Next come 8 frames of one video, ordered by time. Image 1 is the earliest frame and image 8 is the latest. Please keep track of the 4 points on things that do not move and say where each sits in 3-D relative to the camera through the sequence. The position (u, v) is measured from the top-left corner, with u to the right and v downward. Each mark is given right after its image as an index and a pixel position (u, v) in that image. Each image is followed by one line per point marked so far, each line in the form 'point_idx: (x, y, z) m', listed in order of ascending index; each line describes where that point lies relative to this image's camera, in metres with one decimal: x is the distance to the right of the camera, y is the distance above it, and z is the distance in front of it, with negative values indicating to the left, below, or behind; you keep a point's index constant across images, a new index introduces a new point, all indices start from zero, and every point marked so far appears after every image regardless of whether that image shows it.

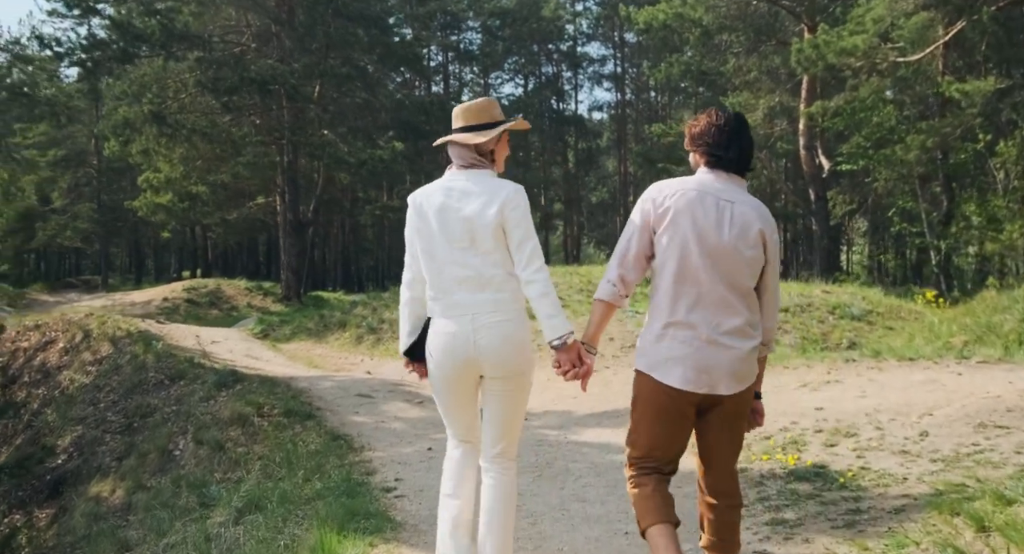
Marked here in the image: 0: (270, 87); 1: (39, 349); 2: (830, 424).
0: (-5.4, +4.3, +19.4) m
1: (-5.5, -0.9, +10.2) m
2: (+2.4, -1.1, +6.6) m
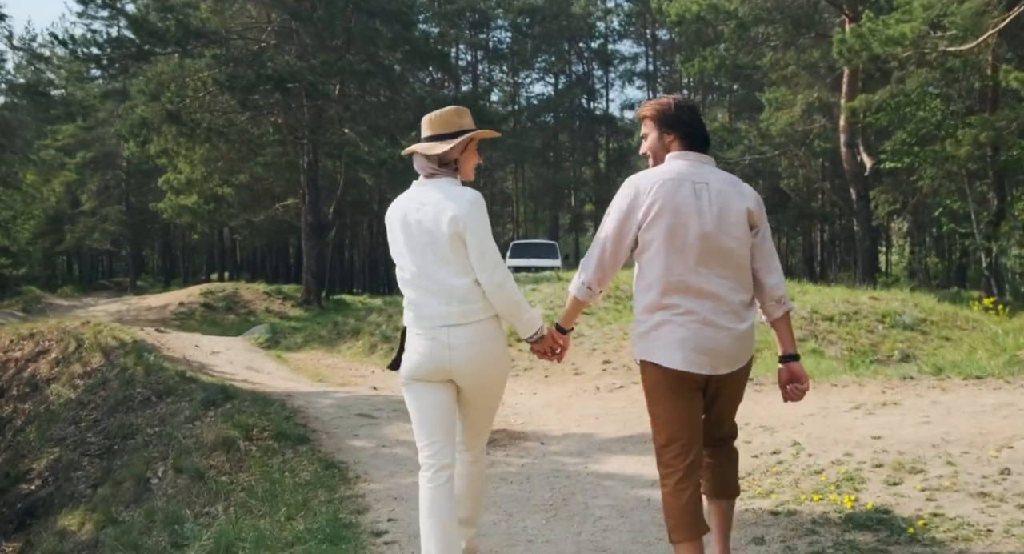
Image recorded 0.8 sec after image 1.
0: (-4.9, +4.2, +18.8) m
1: (-5.3, -0.9, +9.6) m
2: (+2.5, -1.2, +5.8) m
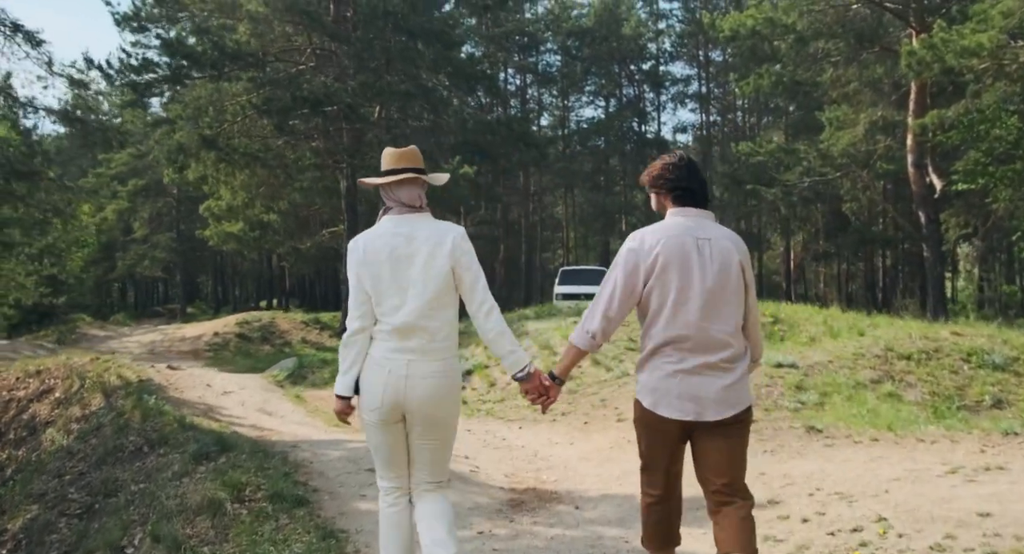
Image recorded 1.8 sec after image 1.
0: (-4.0, +3.6, +18.2) m
1: (-4.9, -1.3, +8.9) m
2: (+2.6, -1.4, +4.6) m
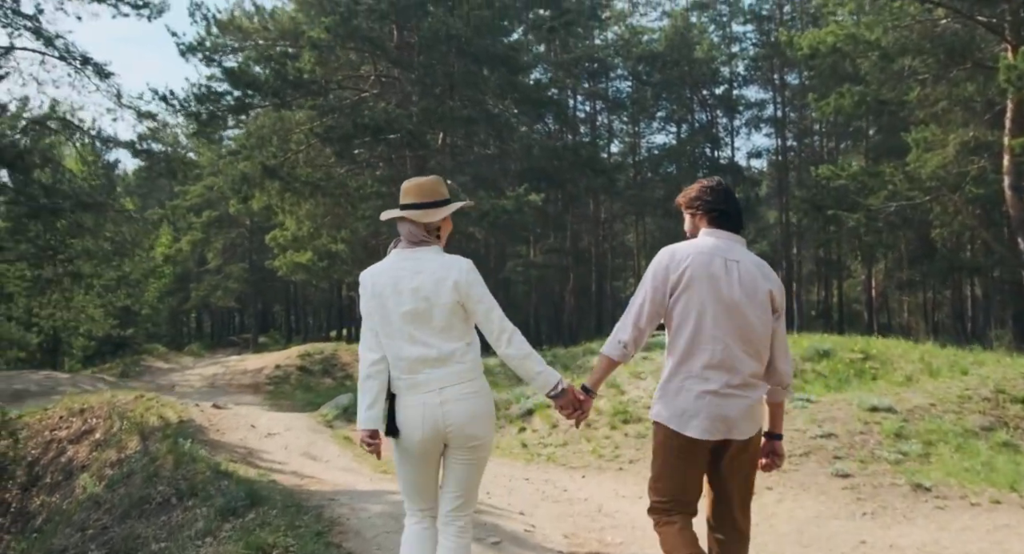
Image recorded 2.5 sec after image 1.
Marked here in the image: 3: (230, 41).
0: (-2.6, +3.0, +17.9) m
1: (-4.3, -1.6, +8.5) m
2: (+2.9, -1.6, +3.6) m
3: (-6.1, +5.2, +19.0) m
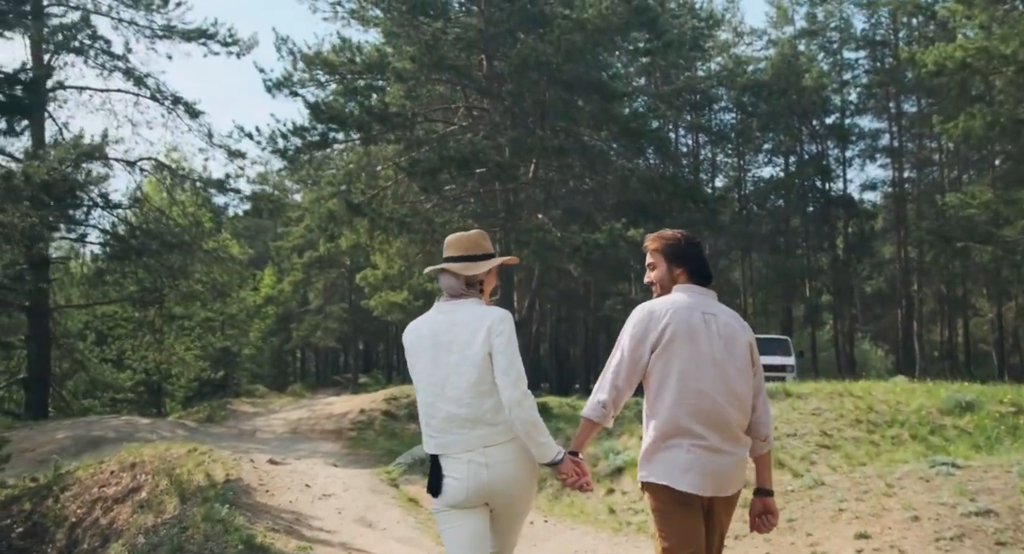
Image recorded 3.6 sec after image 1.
0: (-0.8, +2.2, +17.1) m
1: (-3.6, -2.0, +7.8) m
2: (+3.0, -1.7, +2.1) m
3: (-4.2, +4.3, +18.7) m
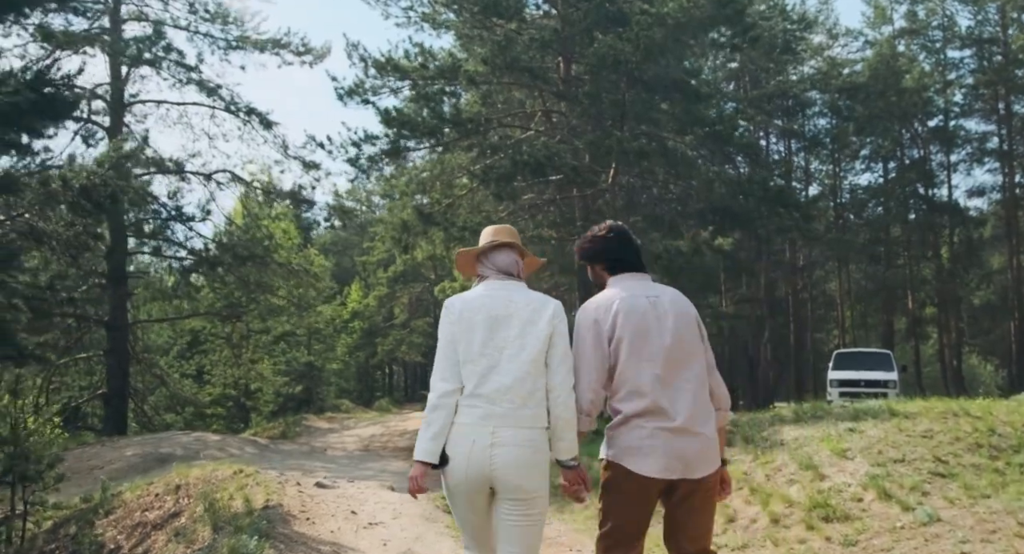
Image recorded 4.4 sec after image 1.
0: (+0.7, +2.0, +16.4) m
1: (-3.0, -2.1, +7.4) m
2: (+2.9, -1.6, +1.0) m
3: (-2.6, +4.1, +18.3) m
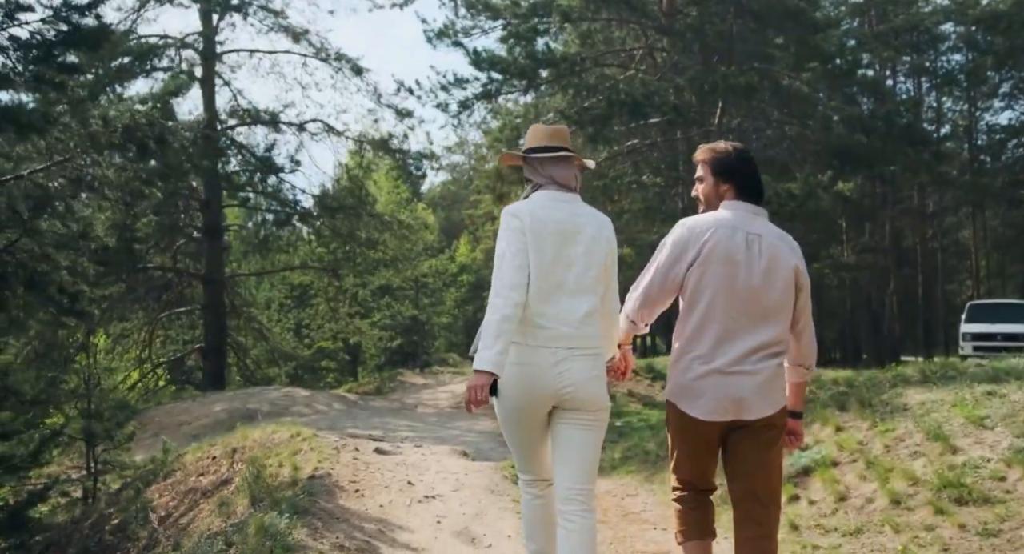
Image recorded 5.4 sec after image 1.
0: (+2.3, +2.9, +15.2) m
1: (-2.4, -1.7, +6.9) m
2: (+2.6, -1.5, -0.1) m
3: (-0.7, +5.1, +17.4) m
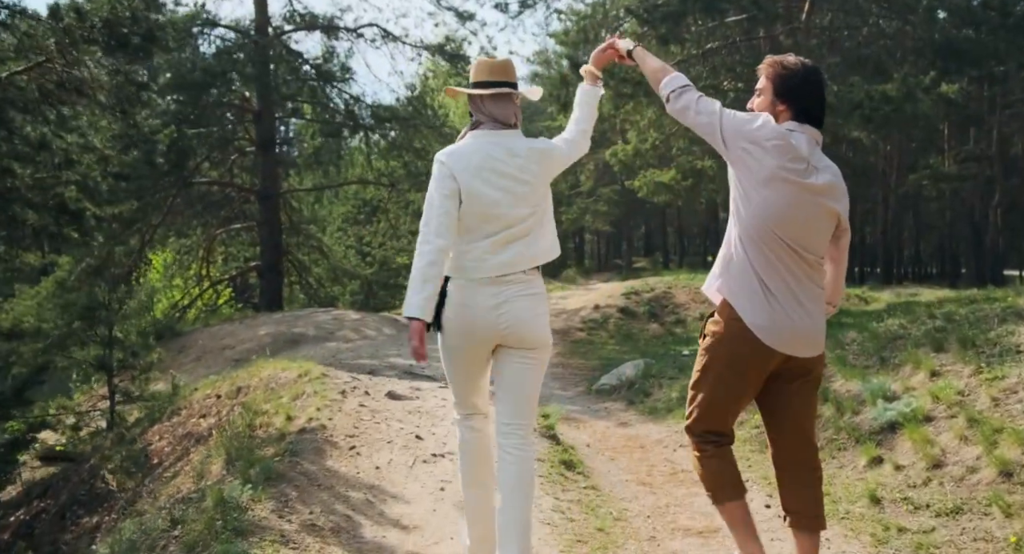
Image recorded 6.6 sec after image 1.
0: (+3.2, +4.2, +13.5) m
1: (-2.2, -1.1, +6.2) m
2: (+2.2, -1.7, -1.2) m
3: (+0.5, +6.6, +15.8) m
